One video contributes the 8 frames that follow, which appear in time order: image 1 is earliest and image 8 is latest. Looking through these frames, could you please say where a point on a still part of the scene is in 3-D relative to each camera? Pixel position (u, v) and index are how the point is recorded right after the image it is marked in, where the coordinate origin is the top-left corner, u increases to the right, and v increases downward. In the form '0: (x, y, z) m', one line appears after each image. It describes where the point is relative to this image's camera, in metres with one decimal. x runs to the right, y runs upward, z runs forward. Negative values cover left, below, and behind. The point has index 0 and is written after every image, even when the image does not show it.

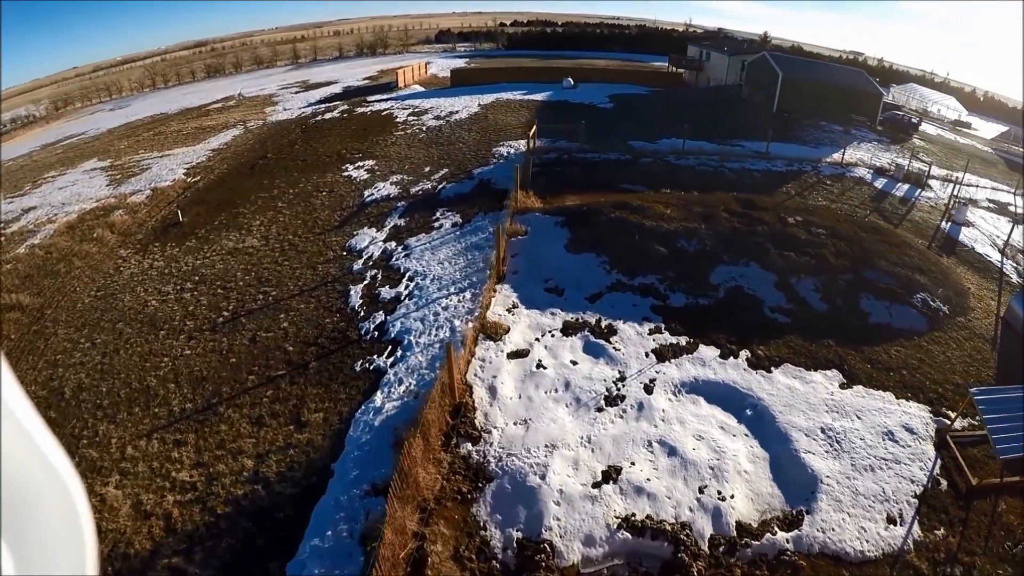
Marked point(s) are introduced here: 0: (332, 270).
0: (-5.9, +0.5, +17.7) m
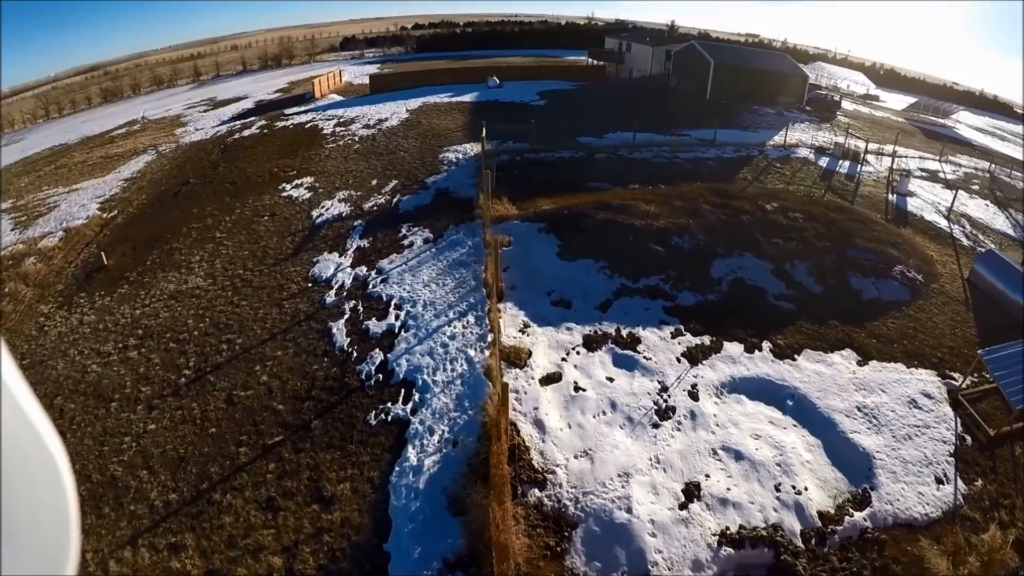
0: (-6.0, -0.6, +15.5) m
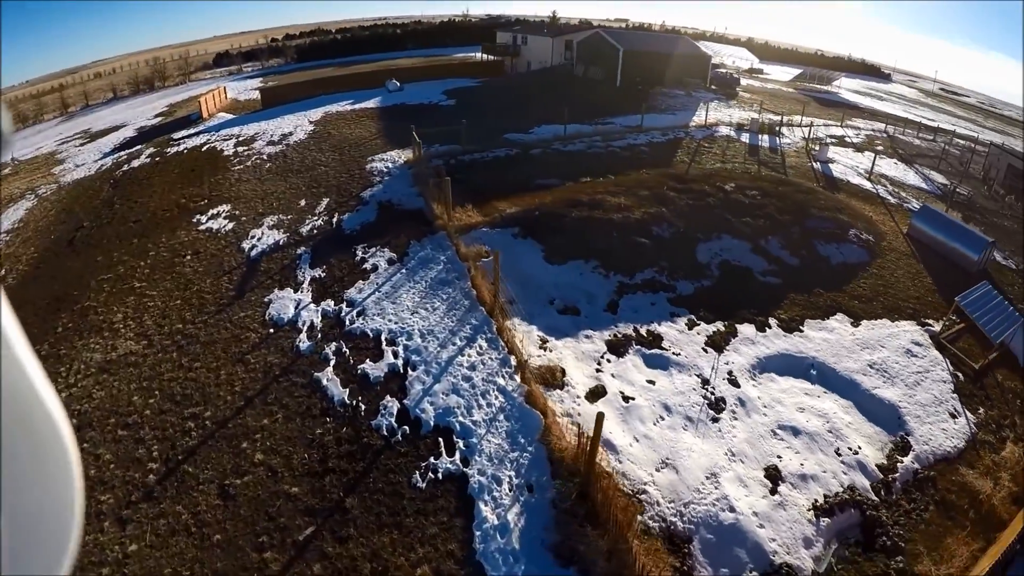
0: (-5.8, -1.9, +13.0) m
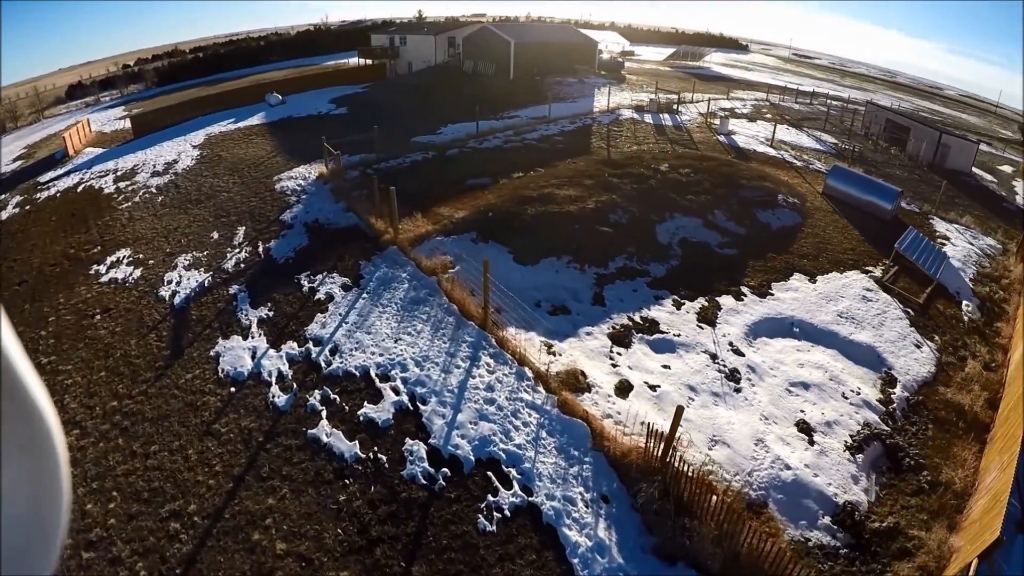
0: (-5.3, -2.9, +11.0) m
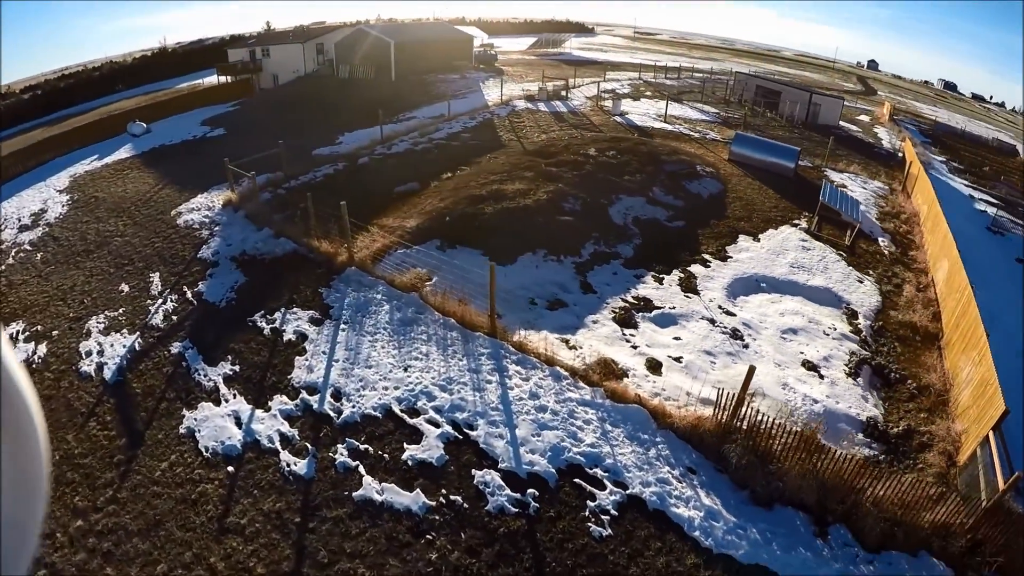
0: (-3.9, -3.8, +9.3) m
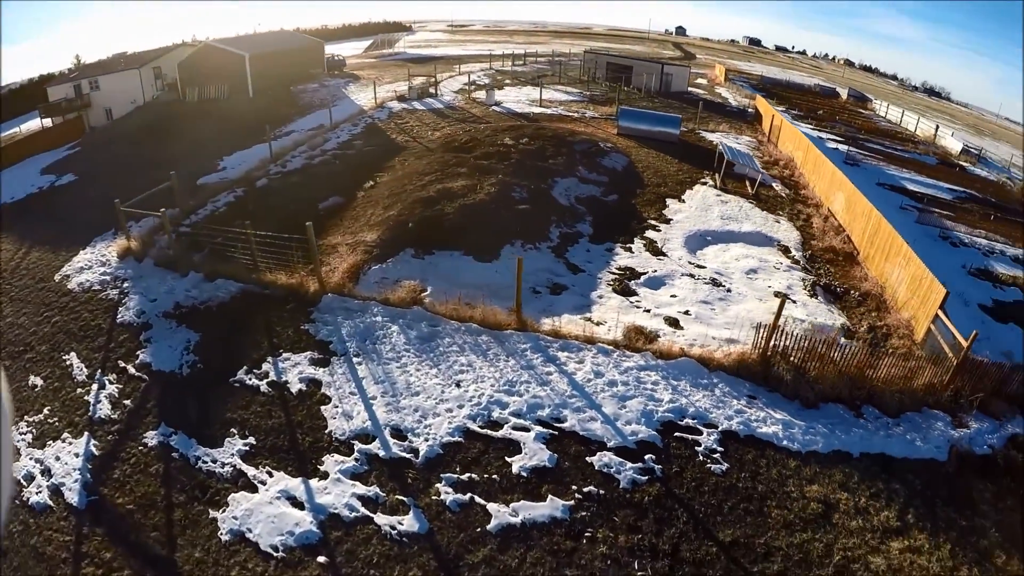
0: (-1.3, -4.1, +8.2) m
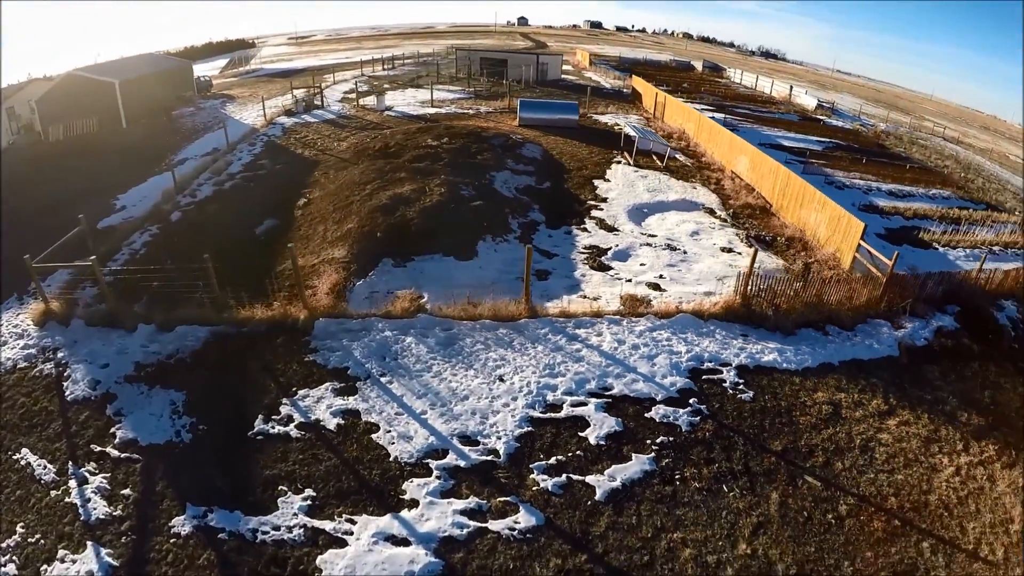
0: (+0.7, -4.0, +8.3) m
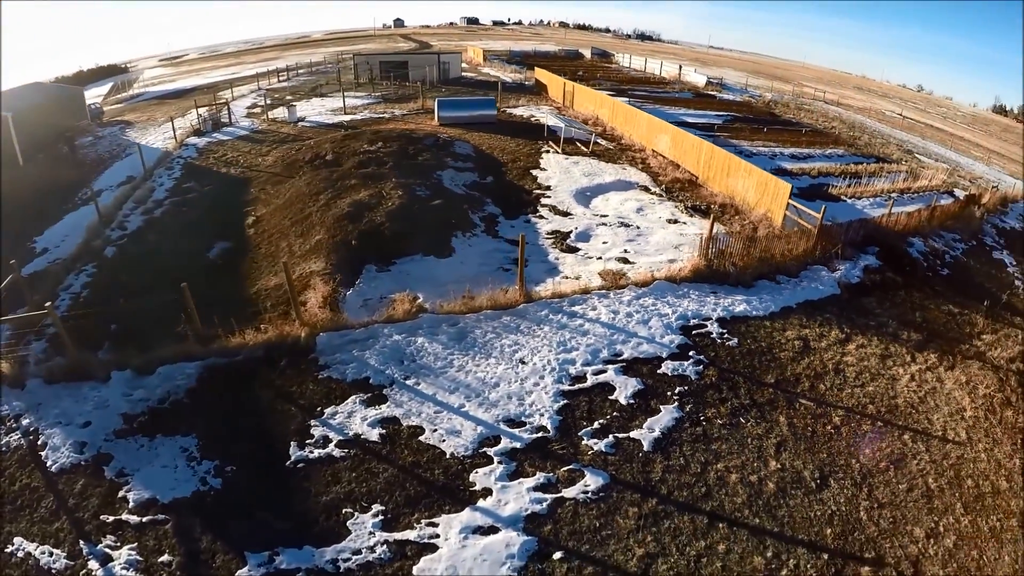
0: (+1.9, -3.5, +9.0) m
